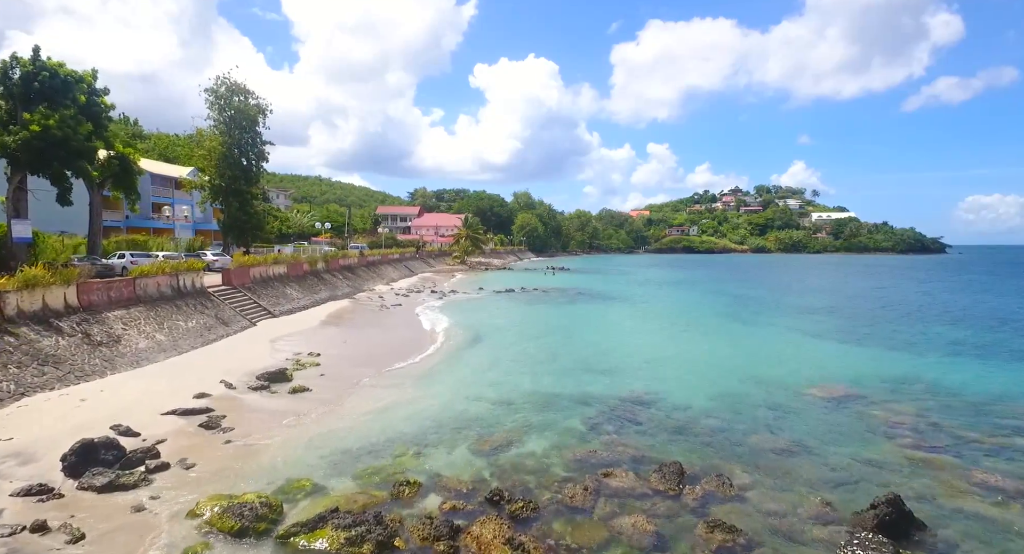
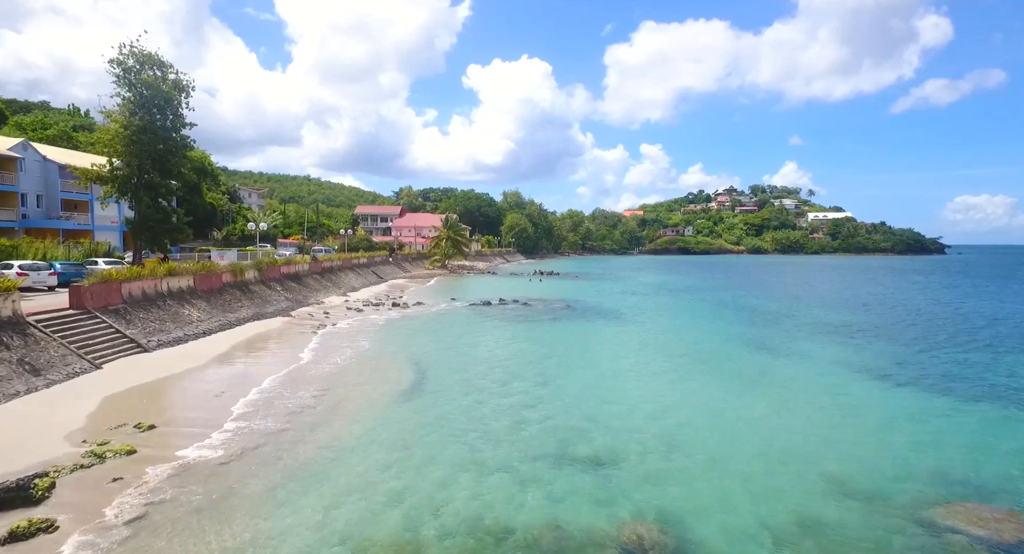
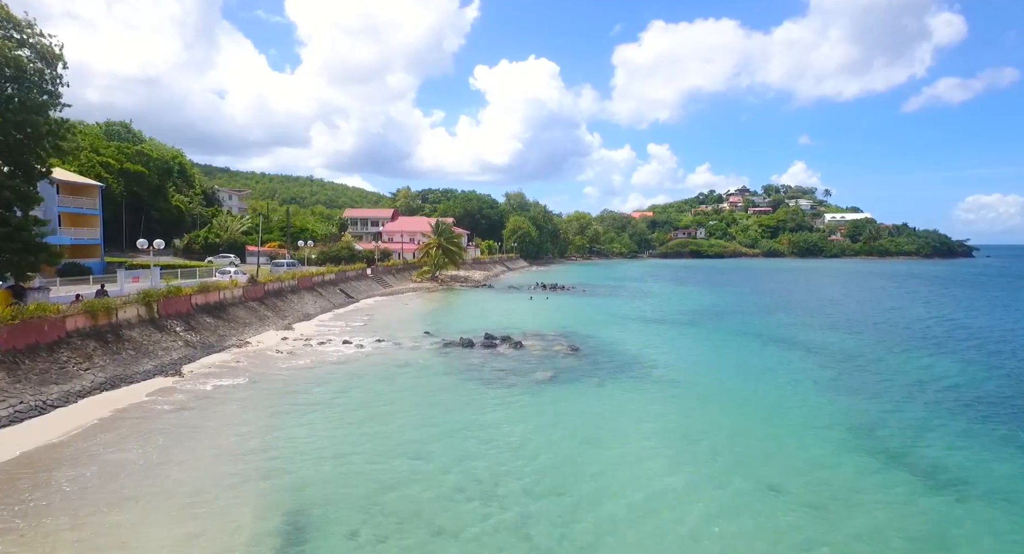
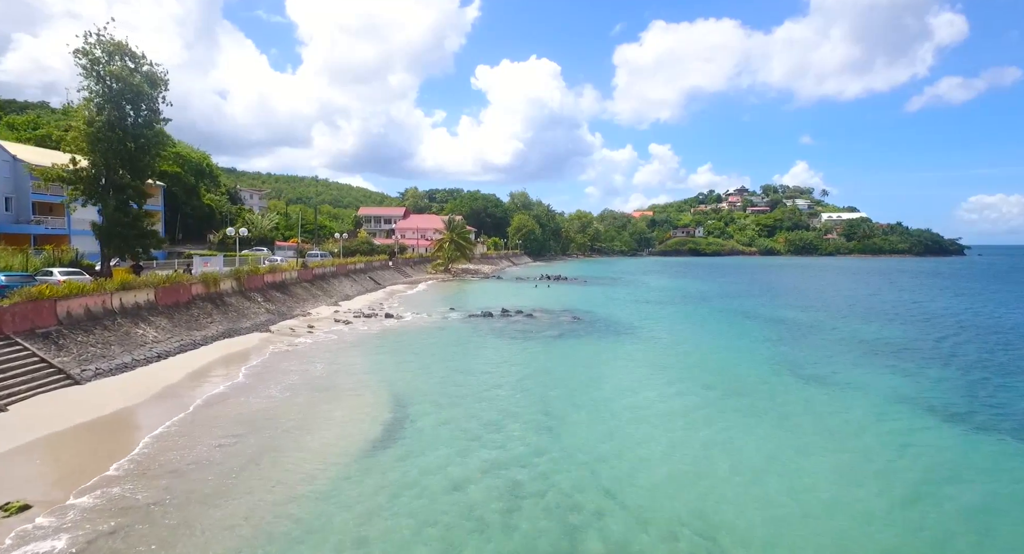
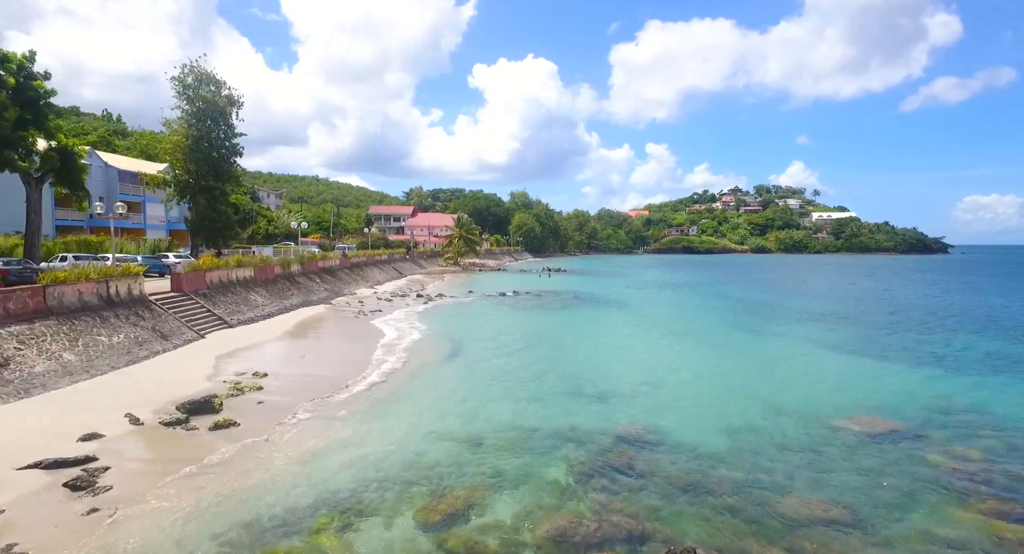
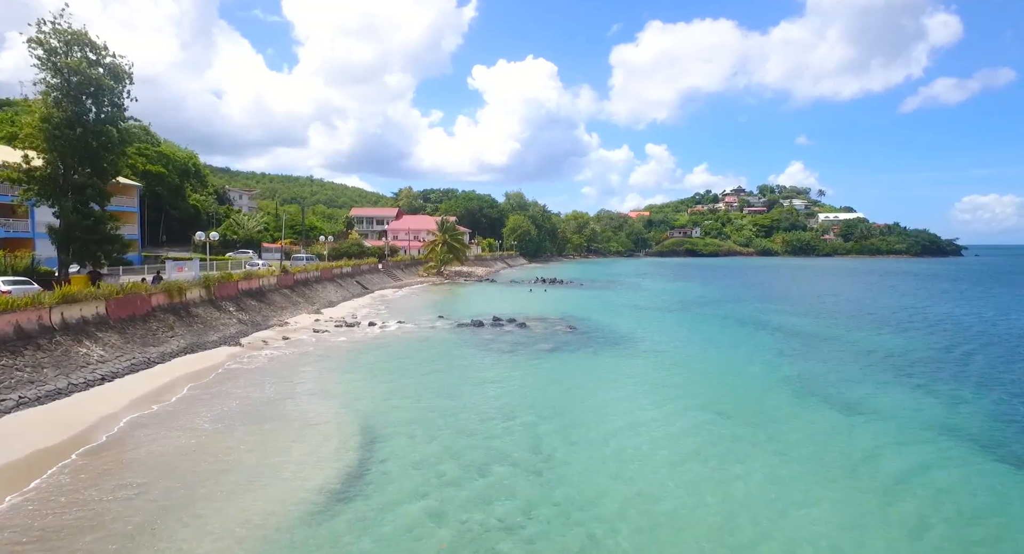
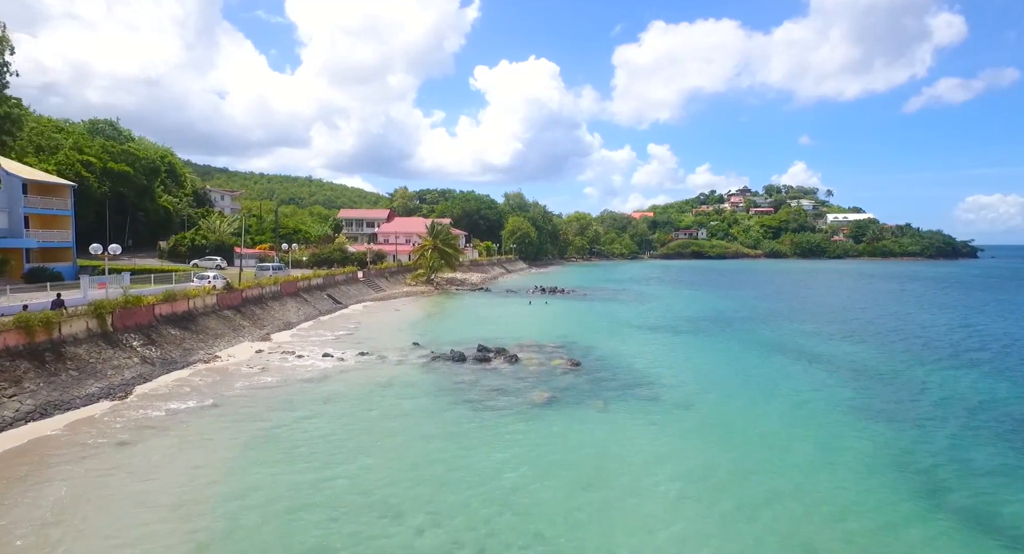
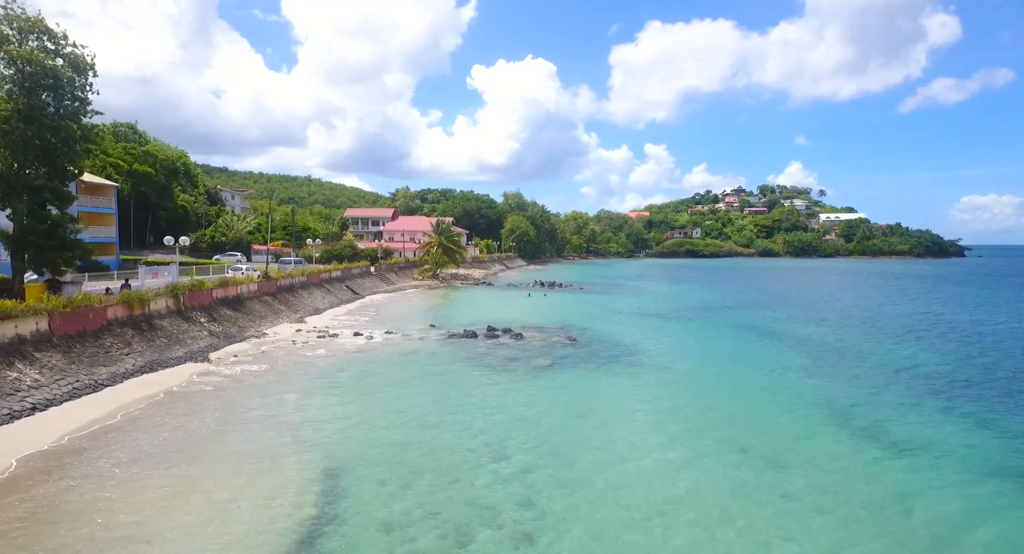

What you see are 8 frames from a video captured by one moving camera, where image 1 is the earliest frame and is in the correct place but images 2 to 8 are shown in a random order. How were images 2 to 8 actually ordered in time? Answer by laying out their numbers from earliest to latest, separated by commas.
5, 2, 4, 6, 8, 3, 7
